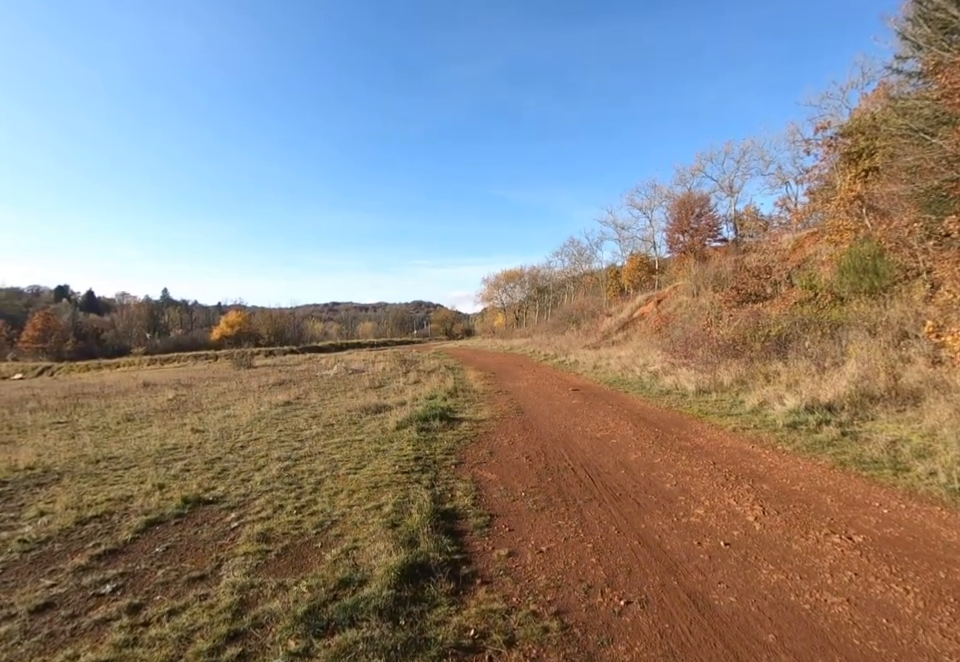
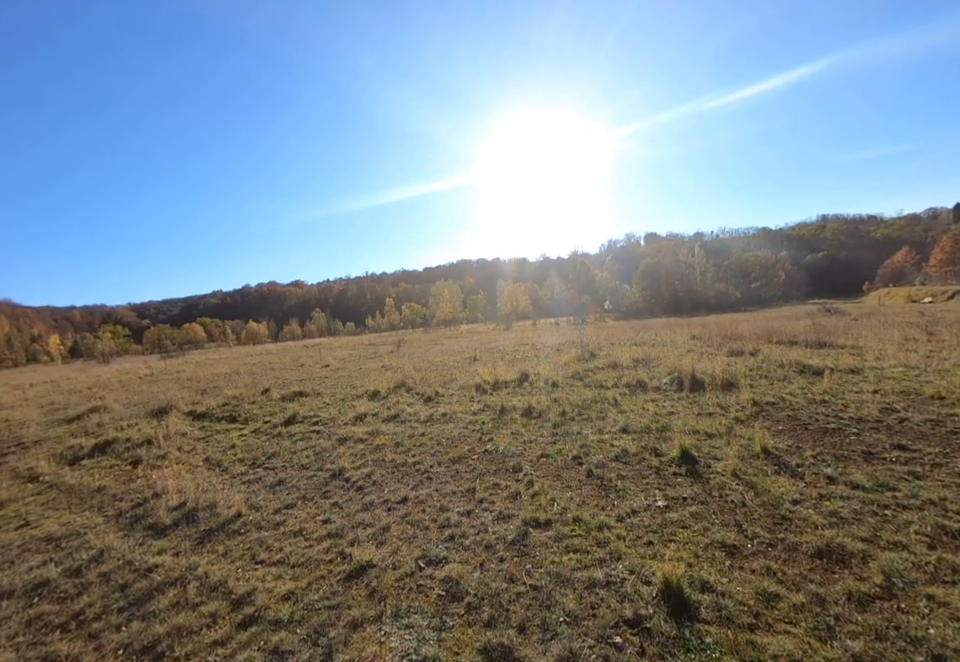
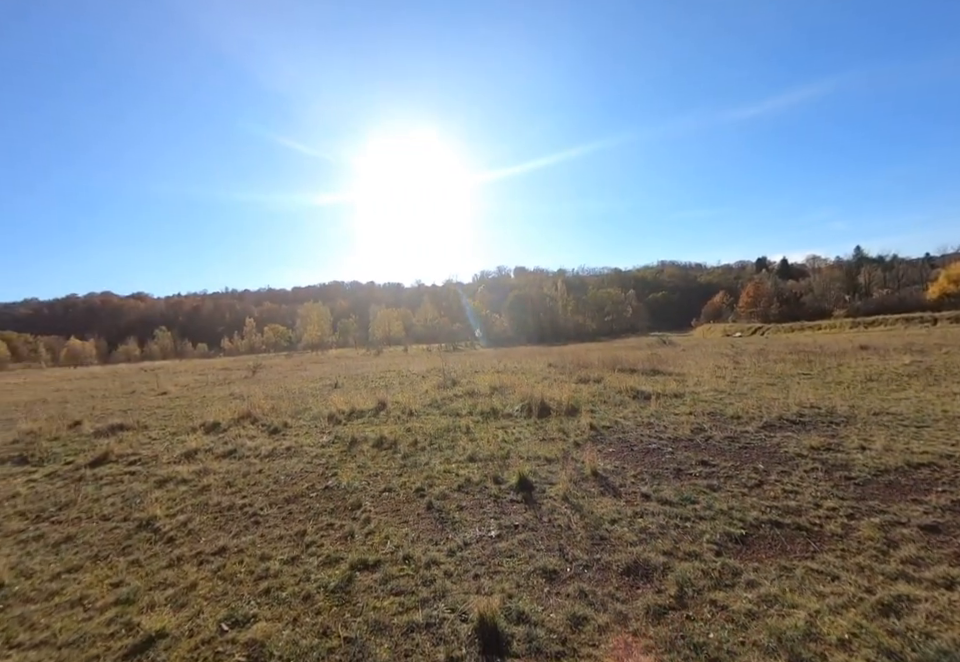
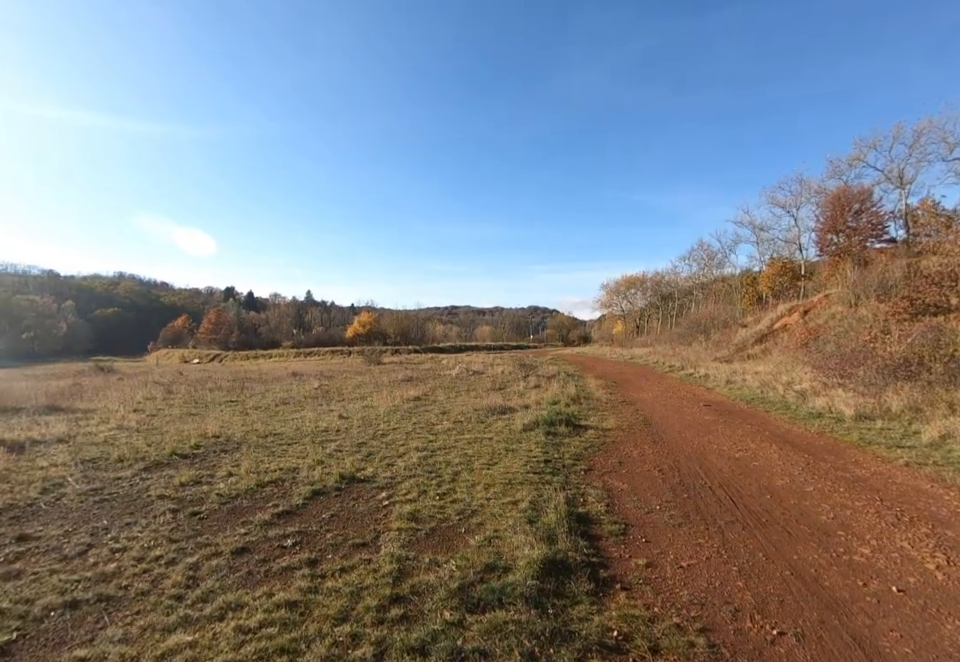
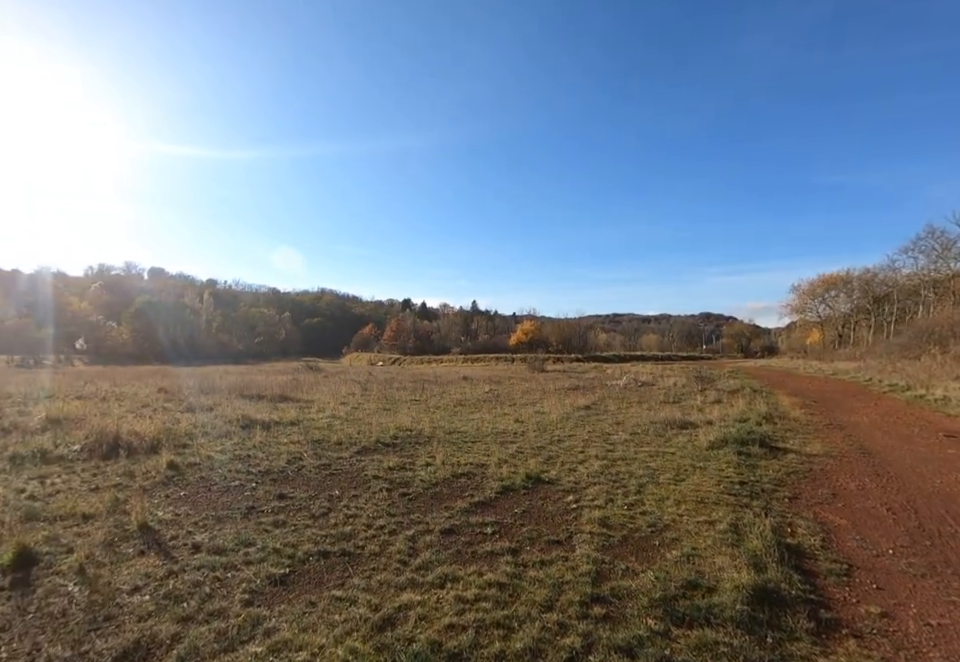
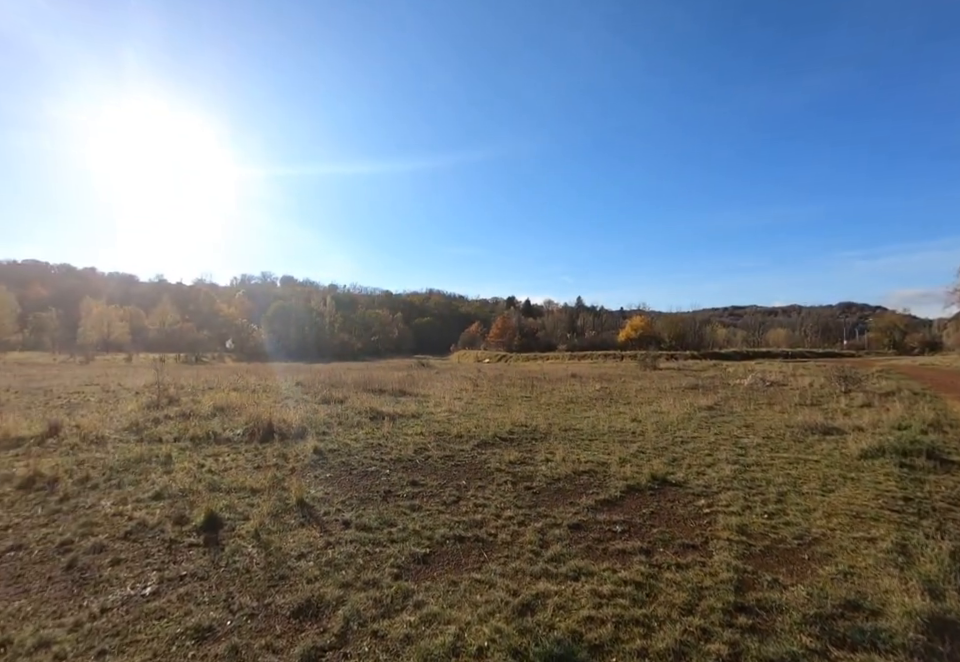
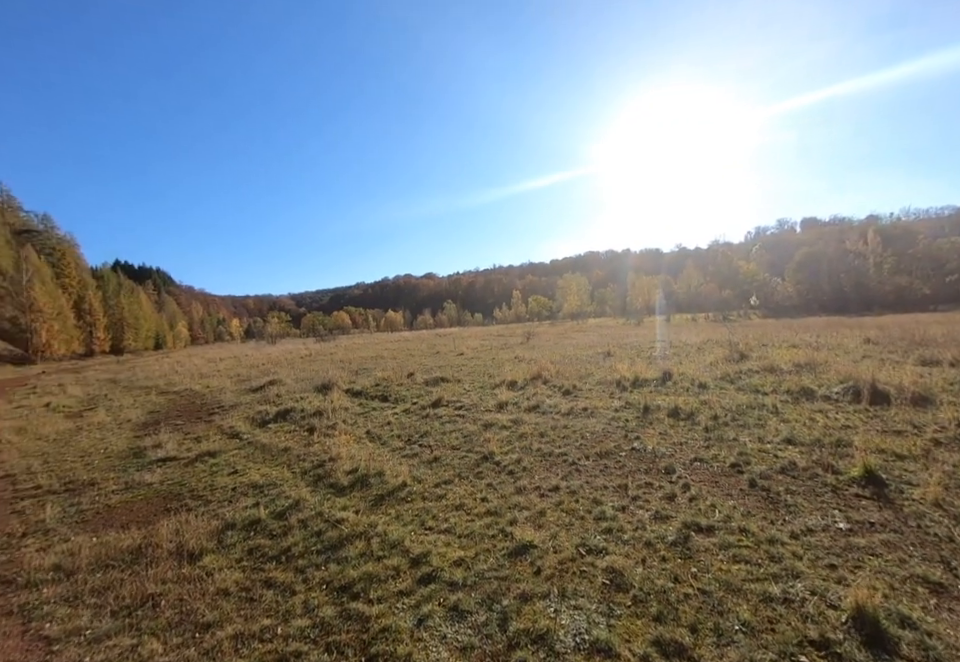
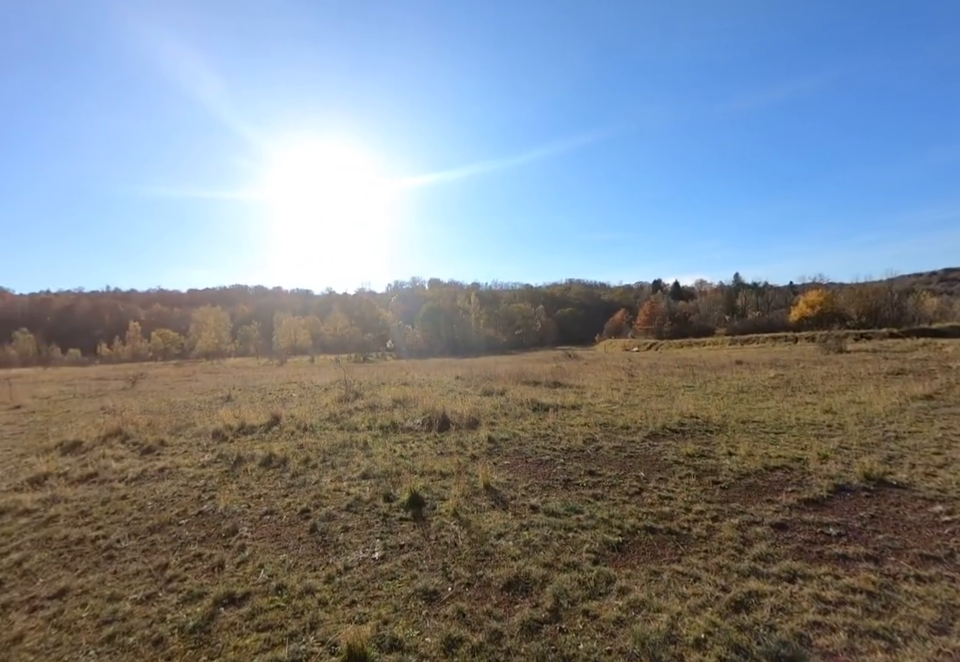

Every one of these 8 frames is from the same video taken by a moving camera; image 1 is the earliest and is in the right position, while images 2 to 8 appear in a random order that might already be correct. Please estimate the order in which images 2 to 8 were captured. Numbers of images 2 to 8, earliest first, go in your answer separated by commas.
4, 5, 6, 8, 3, 2, 7
